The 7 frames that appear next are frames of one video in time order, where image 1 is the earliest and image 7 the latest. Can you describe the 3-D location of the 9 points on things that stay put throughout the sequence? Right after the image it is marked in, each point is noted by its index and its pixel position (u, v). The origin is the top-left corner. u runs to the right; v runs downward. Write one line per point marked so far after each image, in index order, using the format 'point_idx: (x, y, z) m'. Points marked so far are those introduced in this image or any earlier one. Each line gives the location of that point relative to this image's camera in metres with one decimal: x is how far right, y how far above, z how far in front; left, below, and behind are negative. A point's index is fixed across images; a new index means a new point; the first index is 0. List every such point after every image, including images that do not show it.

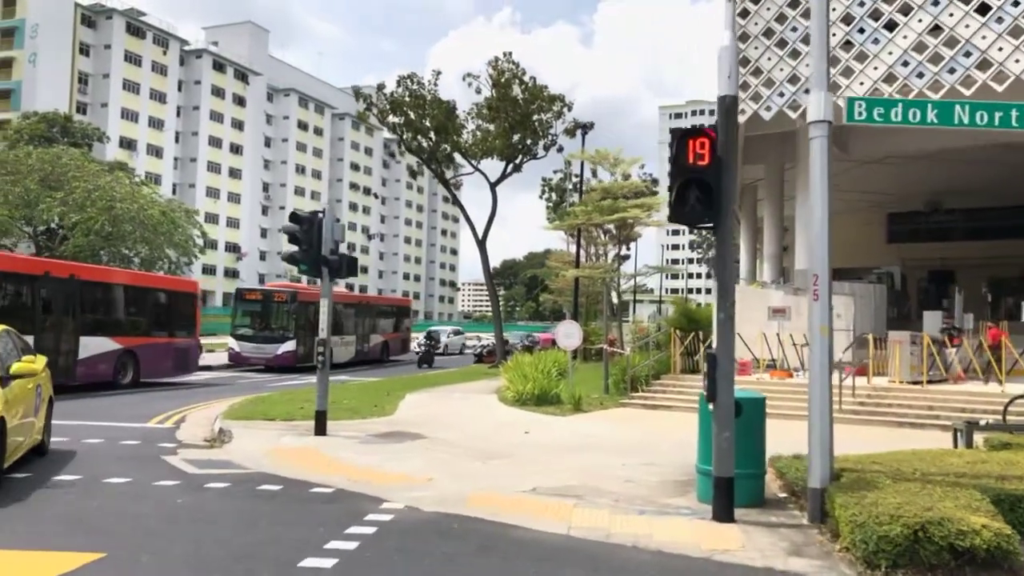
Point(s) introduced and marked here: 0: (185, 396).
0: (-7.4, -2.5, +19.7) m
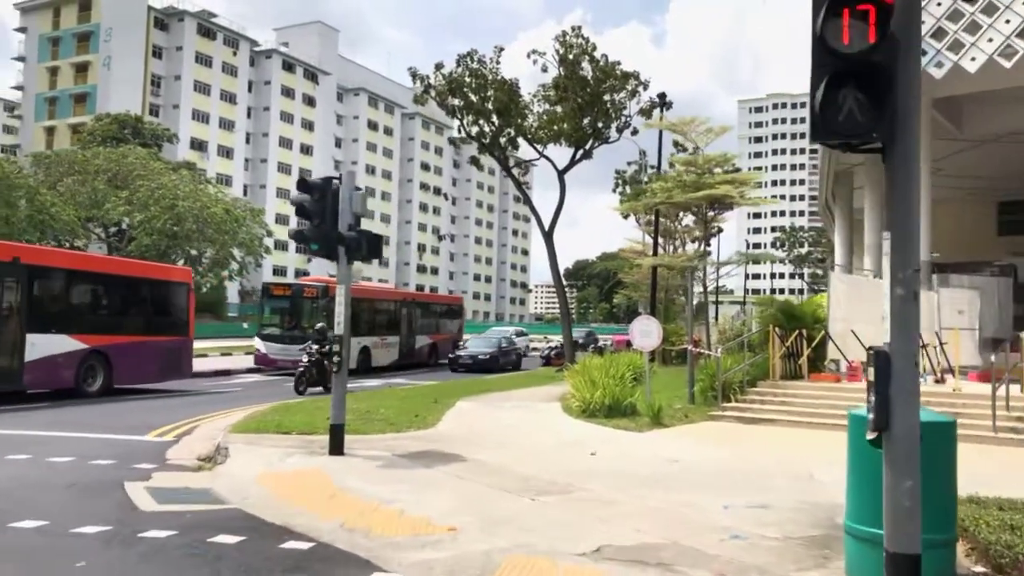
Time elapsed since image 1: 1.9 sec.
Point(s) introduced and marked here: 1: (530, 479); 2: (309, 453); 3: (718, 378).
0: (-6.1, -2.3, +17.3) m
1: (+0.2, -2.1, +9.7) m
2: (-2.7, -2.2, +11.5) m
3: (+4.0, -1.8, +16.8) m
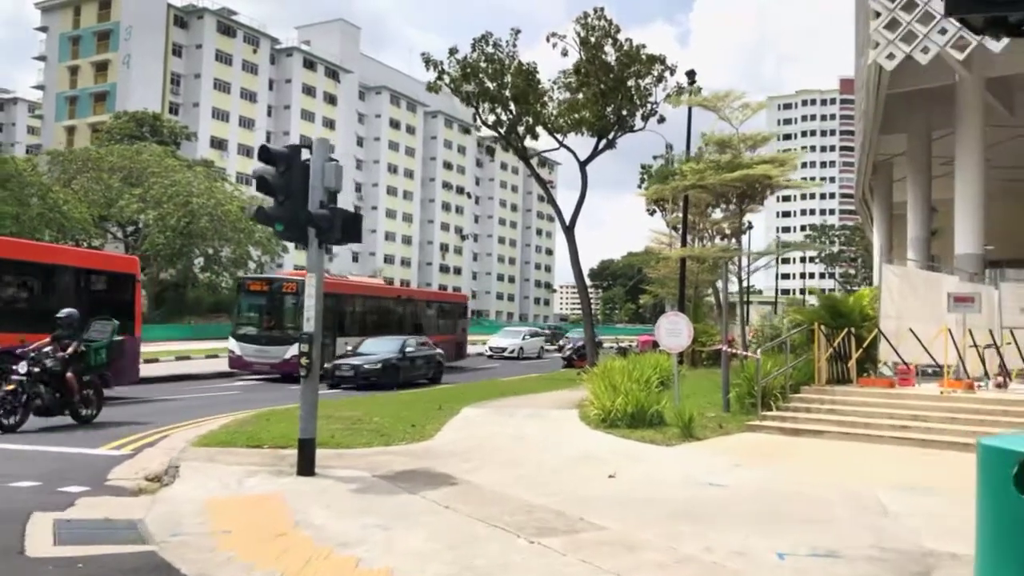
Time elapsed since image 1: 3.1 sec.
0: (-5.9, -2.2, +15.6) m
1: (+0.2, -2.0, +7.8) m
2: (-2.7, -2.1, +9.7) m
3: (+4.2, -1.6, +14.8) m
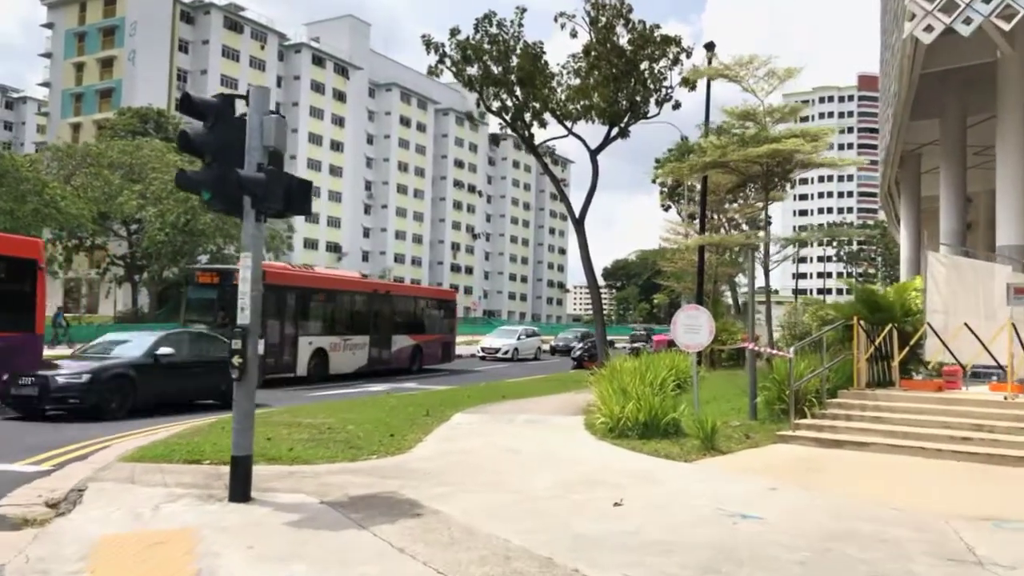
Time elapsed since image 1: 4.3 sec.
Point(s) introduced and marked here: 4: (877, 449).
0: (-6.0, -2.0, +13.9) m
1: (0.0, -1.8, +5.9) m
2: (-2.8, -1.9, +7.9) m
3: (+4.1, -1.5, +12.8) m
4: (+4.7, -2.1, +11.2) m
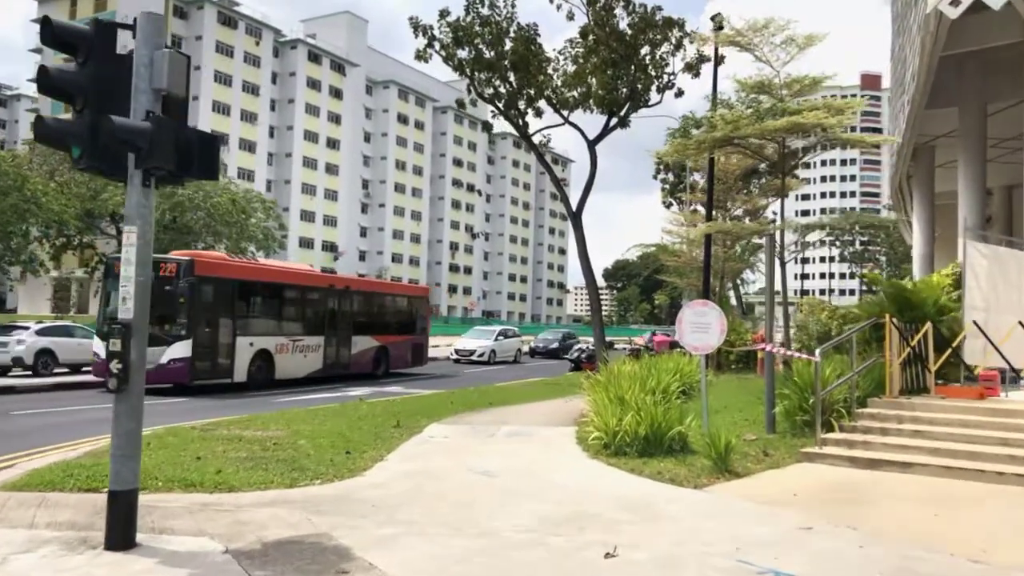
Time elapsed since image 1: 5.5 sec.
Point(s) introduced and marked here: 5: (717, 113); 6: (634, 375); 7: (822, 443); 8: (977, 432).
0: (-6.2, -1.9, +12.1) m
1: (-0.3, -1.7, +4.2) m
2: (-3.1, -1.8, +6.2) m
3: (+3.9, -1.4, +11.1) m
4: (+4.5, -2.0, +9.4) m
5: (+3.6, +2.9, +14.6) m
6: (+1.8, -1.2, +12.3) m
7: (+3.8, -1.9, +10.5) m
8: (+5.5, -1.7, +10.2) m
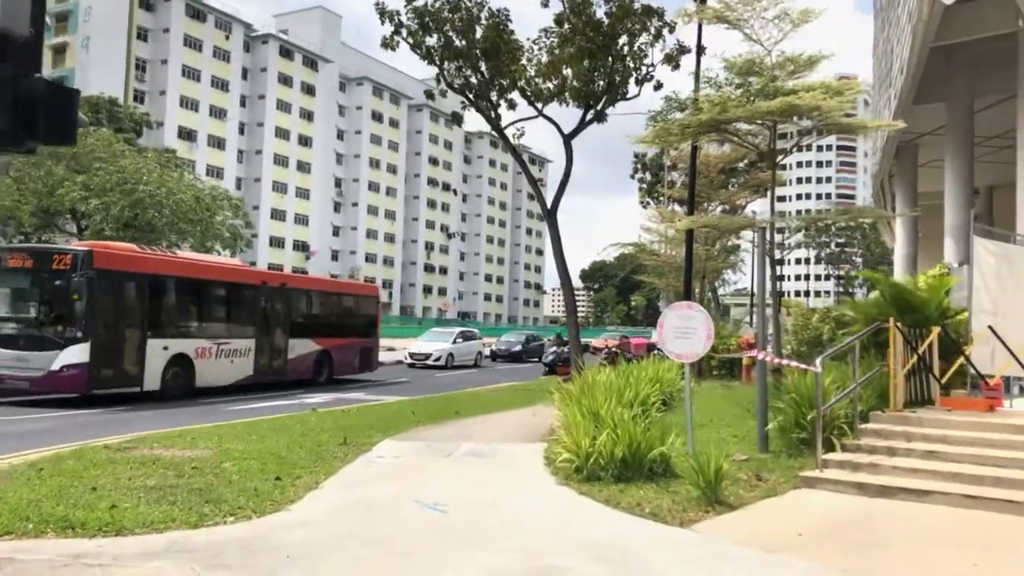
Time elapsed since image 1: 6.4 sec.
0: (-6.7, -1.9, +10.6) m
1: (-0.6, -1.7, +2.8) m
2: (-3.4, -1.8, +4.7) m
3: (+3.4, -1.4, +9.8) m
4: (+4.1, -2.0, +8.2) m
5: (+3.1, +2.9, +13.4) m
6: (+1.3, -1.2, +11.0) m
7: (+3.3, -1.9, +9.3) m
8: (+5.0, -1.7, +9.0) m
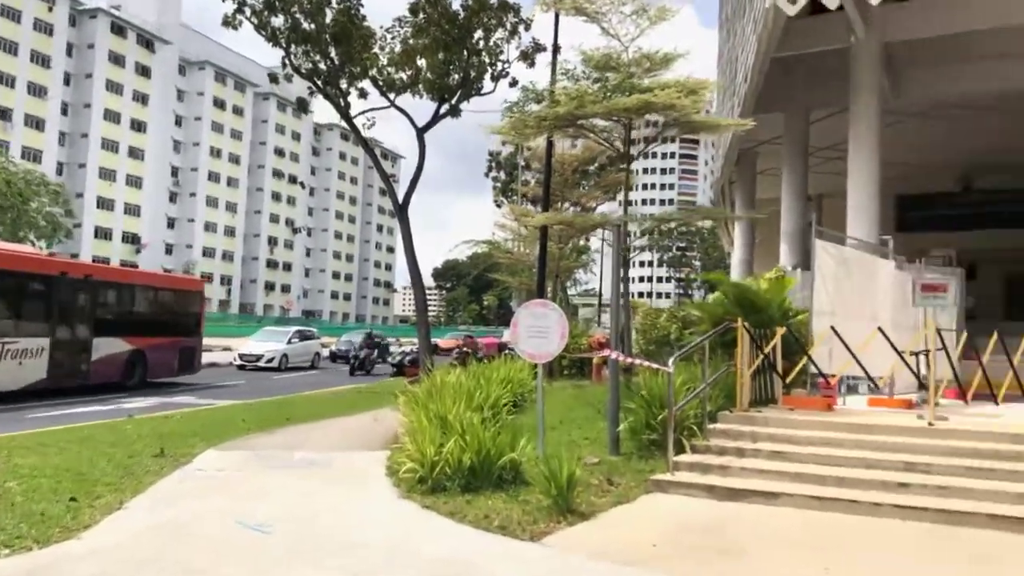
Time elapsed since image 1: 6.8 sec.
0: (-8.4, -1.8, +8.7) m
1: (-1.0, -1.7, +2.0) m
2: (-4.2, -1.7, +3.4) m
3: (+1.7, -1.4, +9.6) m
4: (+2.6, -2.0, +8.1) m
5: (+0.8, +3.0, +13.1) m
6: (-0.6, -1.2, +10.4) m
7: (+1.7, -1.9, +9.1) m
8: (+3.4, -1.7, +9.0) m
